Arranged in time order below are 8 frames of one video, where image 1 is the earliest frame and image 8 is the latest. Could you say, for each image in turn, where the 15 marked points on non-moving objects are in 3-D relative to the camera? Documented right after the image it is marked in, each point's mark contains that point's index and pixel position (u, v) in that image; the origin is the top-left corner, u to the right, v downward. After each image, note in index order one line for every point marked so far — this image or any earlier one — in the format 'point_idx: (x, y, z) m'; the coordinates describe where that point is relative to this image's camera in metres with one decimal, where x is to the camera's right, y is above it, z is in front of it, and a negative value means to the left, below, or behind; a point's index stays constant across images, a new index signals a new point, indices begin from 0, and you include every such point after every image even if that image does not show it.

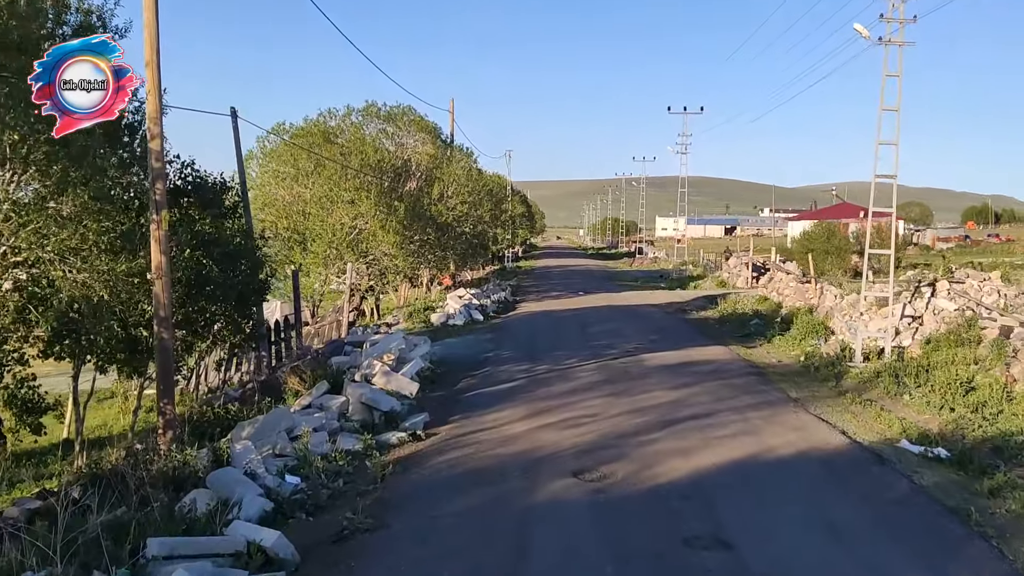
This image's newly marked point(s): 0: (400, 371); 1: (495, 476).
0: (-1.3, -1.0, +12.5) m
1: (-0.1, -1.4, +8.0) m
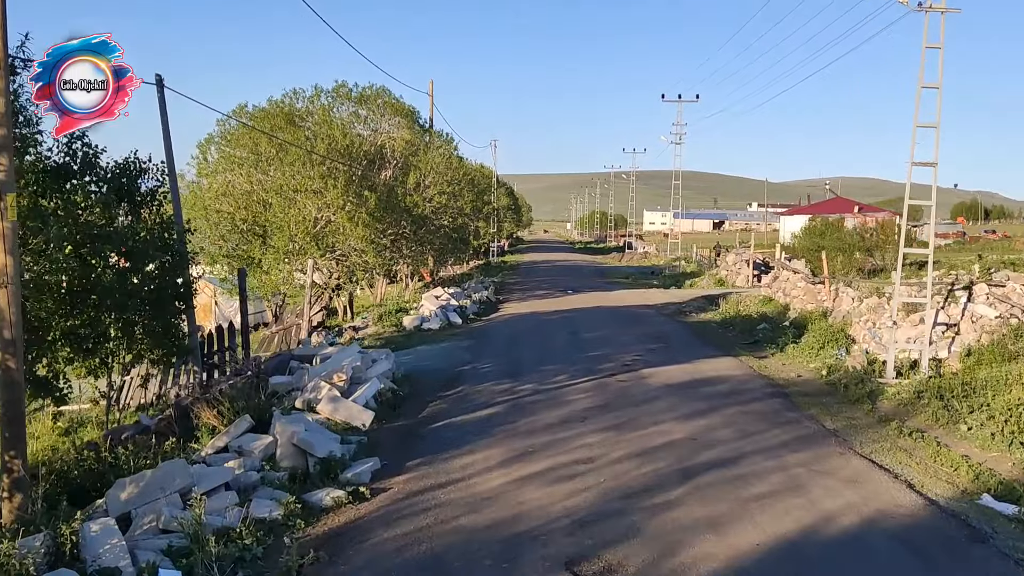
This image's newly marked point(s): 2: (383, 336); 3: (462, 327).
0: (-1.5, -1.0, +10.2) m
1: (-0.3, -1.5, +5.7) m
2: (-2.2, -0.8, +18.5) m
3: (-0.9, -0.7, +19.5) m
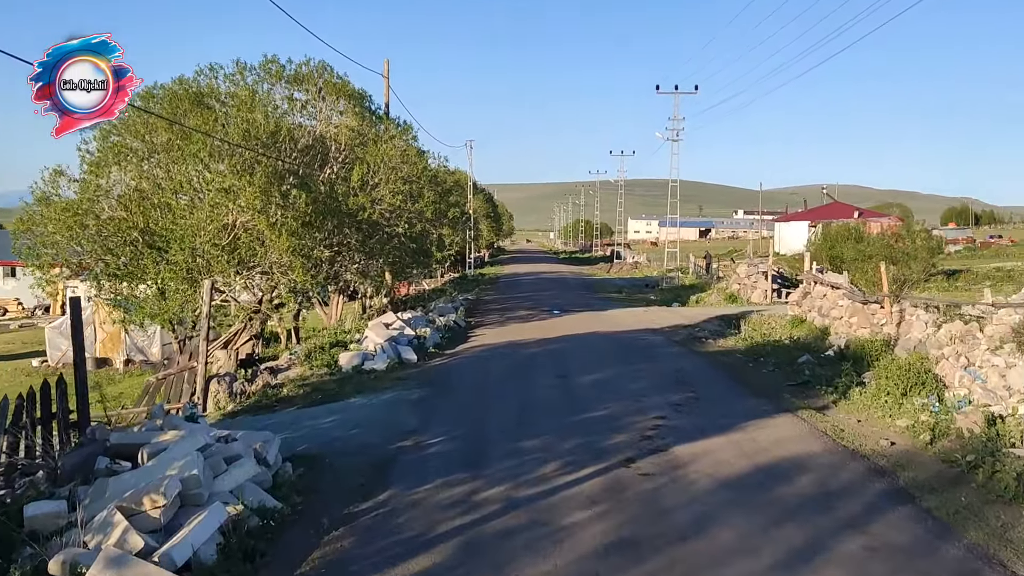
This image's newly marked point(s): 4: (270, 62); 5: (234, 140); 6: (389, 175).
0: (-1.8, -1.3, +5.5) m
1: (-0.5, -1.7, +1.1) m
2: (-2.5, -1.2, +13.8) m
3: (-1.3, -1.1, +14.8) m
4: (-4.3, +4.0, +19.6) m
5: (-4.3, +2.3, +16.7) m
6: (-2.2, +2.1, +19.6) m
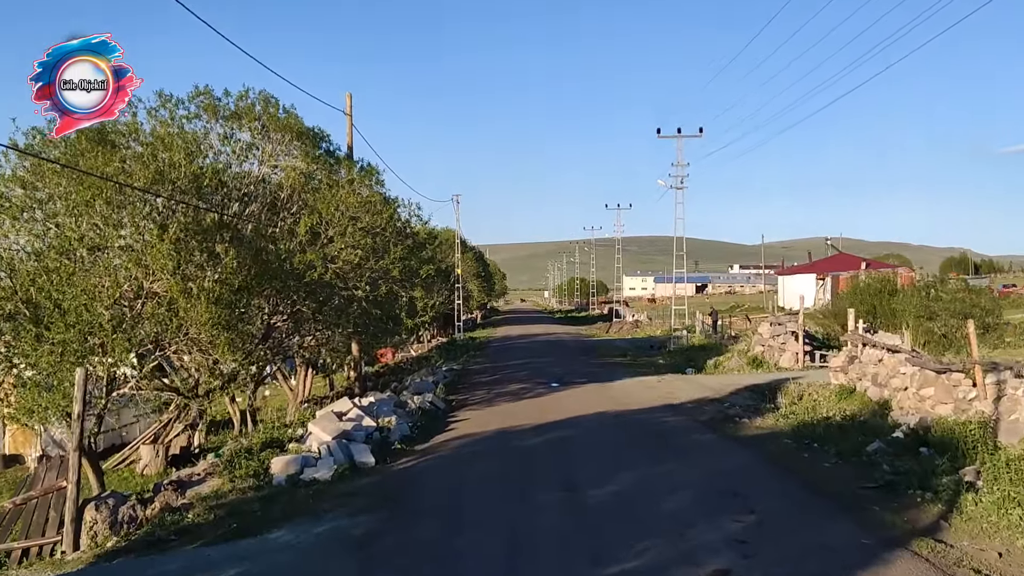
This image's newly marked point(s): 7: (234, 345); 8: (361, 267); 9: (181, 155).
0: (-1.8, -1.6, +1.9) m
1: (-0.5, -1.8, -2.6) m
2: (-2.7, -2.0, +10.2) m
3: (-1.4, -1.9, +11.2) m
4: (-4.6, +2.9, +16.2) m
5: (-4.5, +1.3, +13.3) m
6: (-2.4, +0.9, +16.1) m
7: (-3.3, -0.7, +13.2) m
8: (-2.3, +0.3, +16.6) m
9: (-4.3, +1.7, +14.1) m
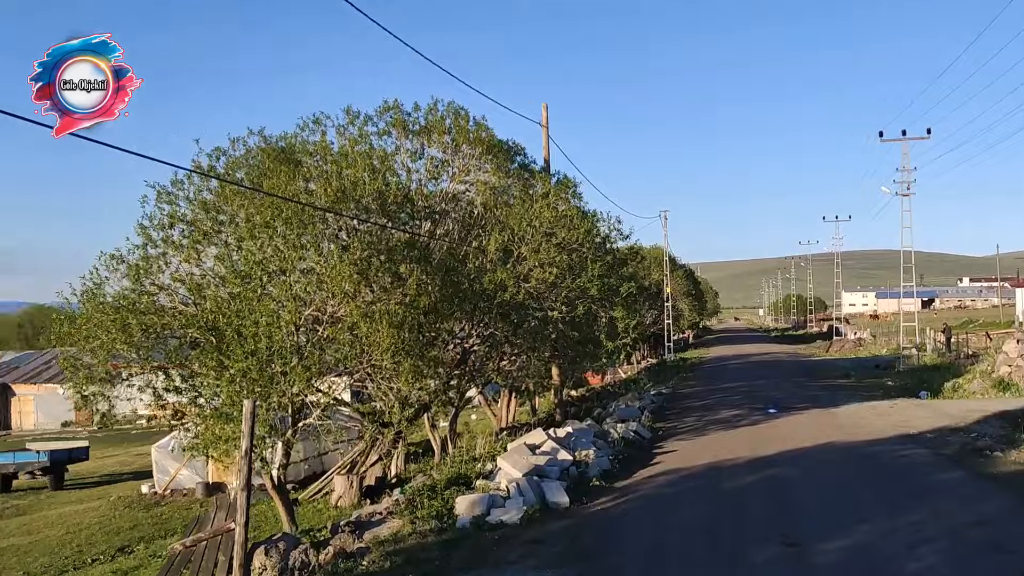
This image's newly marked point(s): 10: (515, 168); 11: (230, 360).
0: (-1.7, -1.7, +1.0) m
1: (-1.2, -1.7, -3.7) m
2: (-0.9, -2.2, +9.2) m
3: (+0.5, -2.1, +10.0) m
4: (-1.7, +2.5, +15.6) m
5: (-2.2, +1.0, +12.7) m
6: (+0.4, +0.6, +15.1) m
7: (-1.0, -0.9, +12.4) m
8: (+0.7, 0.0, +15.5) m
9: (-1.8, +1.4, +13.5) m
10: (+0.1, +1.8, +16.9) m
11: (-2.9, -0.8, +12.1) m
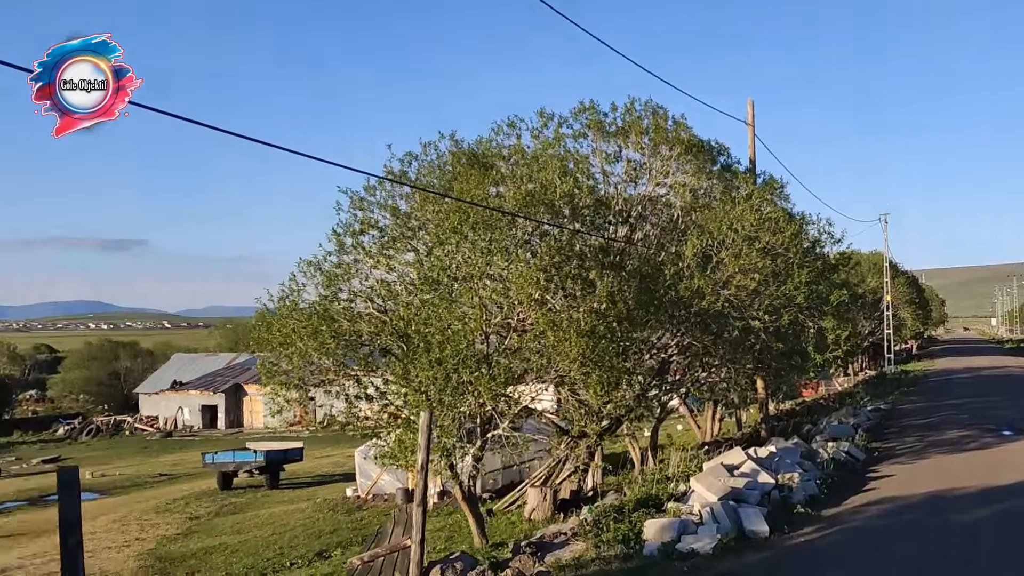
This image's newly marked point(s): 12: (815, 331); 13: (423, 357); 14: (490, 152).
0: (-1.8, -1.7, +0.7) m
1: (-2.2, -1.7, -4.0) m
2: (+0.6, -2.3, +8.7) m
3: (+2.1, -2.2, +9.2) m
4: (+1.1, +2.4, +15.1) m
5: (0.0, +0.9, +12.3) m
6: (+3.0, +0.5, +14.2) m
7: (+1.1, -1.0, +11.8) m
8: (+3.3, -0.1, +14.5) m
9: (+0.5, +1.3, +13.0) m
10: (+3.0, +1.7, +16.0) m
11: (-0.9, -0.9, +11.9) m
12: (+4.7, -0.7, +16.7) m
13: (-0.9, -0.7, +11.2) m
14: (-0.2, +1.7, +14.3) m
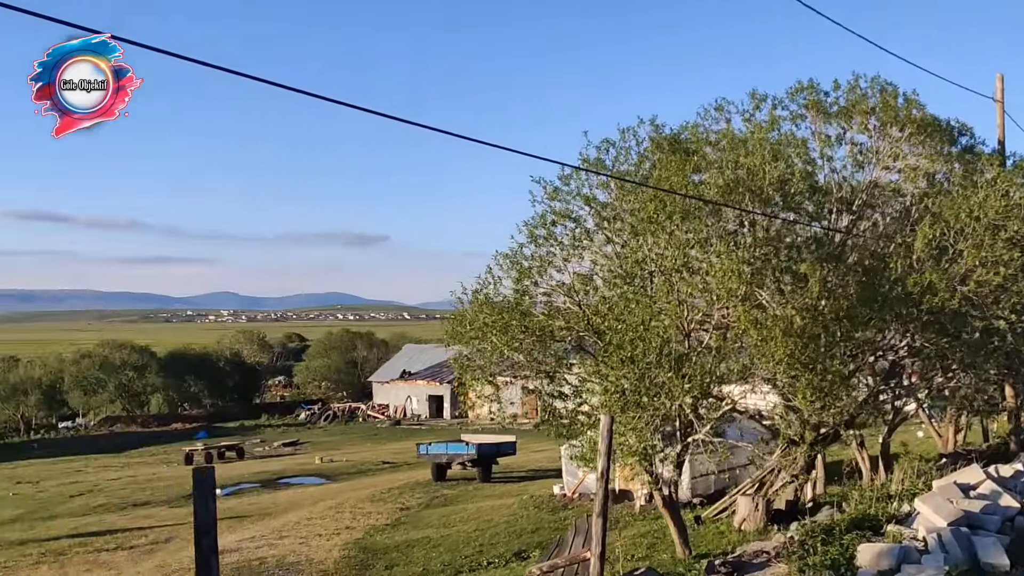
0: (-2.0, -1.7, +0.4) m
1: (-3.4, -1.7, -4.1) m
2: (+1.9, -2.2, +7.7) m
3: (+3.5, -2.1, +7.9) m
4: (+3.7, +2.5, +13.9) m
5: (+2.1, +1.0, +11.4) m
6: (+5.4, +0.6, +12.6) m
7: (+3.1, -1.0, +10.6) m
8: (+5.8, 0.0, +12.9) m
9: (+2.8, +1.4, +12.0) m
10: (+5.9, +1.8, +14.4) m
11: (+1.2, -0.8, +11.2) m
12: (+7.6, -0.6, +14.7) m
13: (+1.0, -0.6, +10.5) m
14: (+2.3, +1.8, +13.4) m
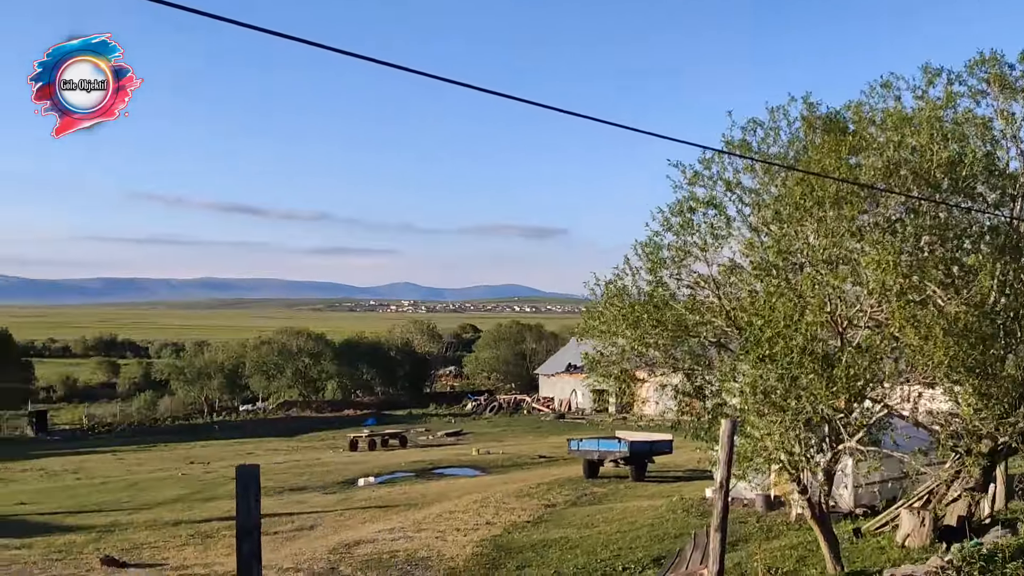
0: (-2.5, -1.6, +0.1) m
1: (-4.6, -1.6, -4.1) m
2: (+2.6, -2.2, +6.7) m
3: (+4.2, -2.1, +6.6) m
4: (+5.4, +2.6, +12.5) m
5: (+3.4, +1.0, +10.3) m
6: (+6.9, +0.6, +11.0) m
7: (+4.2, -0.9, +9.4) m
8: (+7.3, 0.0, +11.2) m
9: (+4.2, +1.5, +10.8) m
10: (+7.6, +1.8, +12.7) m
11: (+2.4, -0.7, +10.2) m
12: (+9.3, -0.6, +12.7) m
13: (+2.1, -0.6, +9.6) m
14: (+3.9, +1.9, +12.2) m
